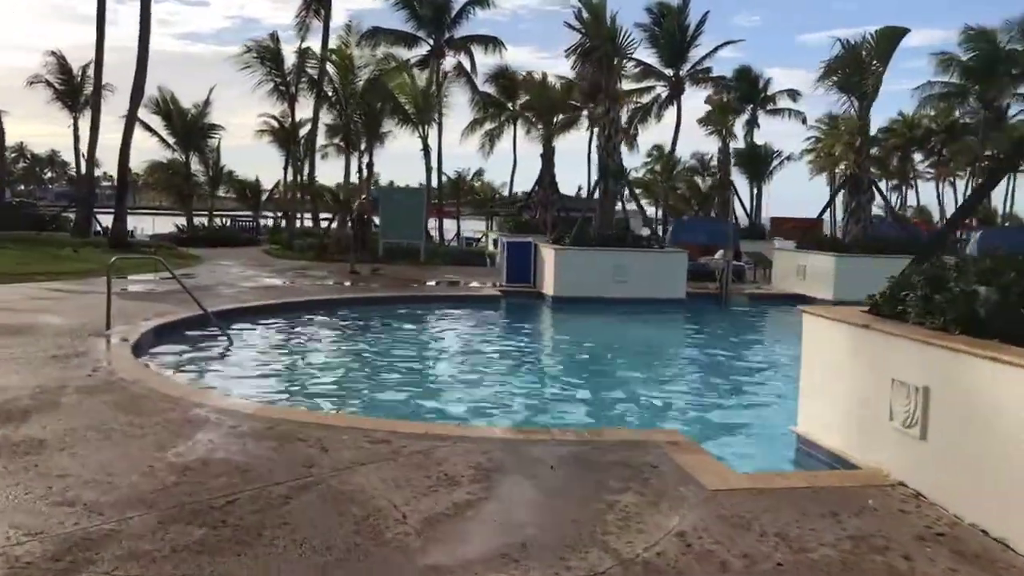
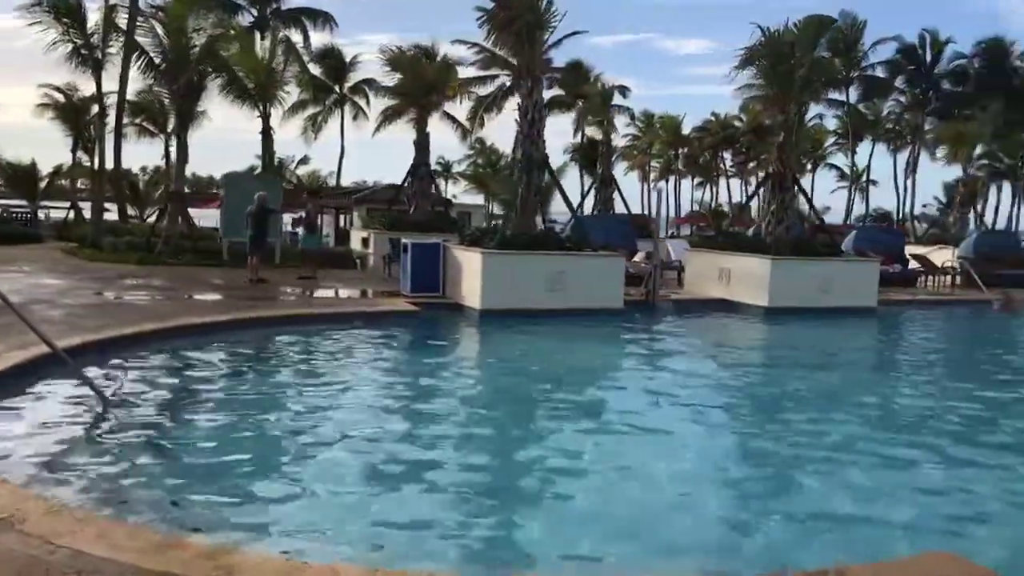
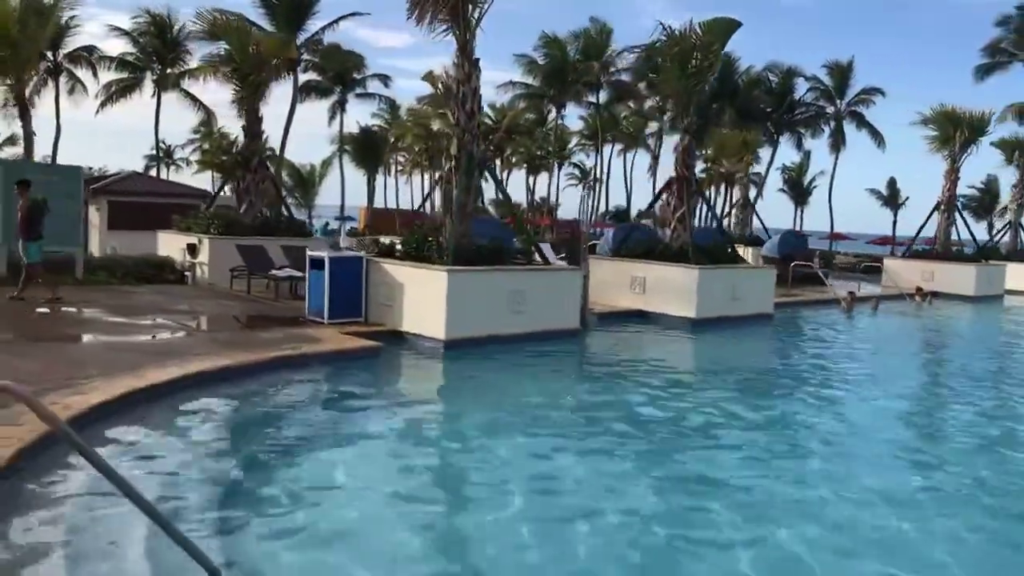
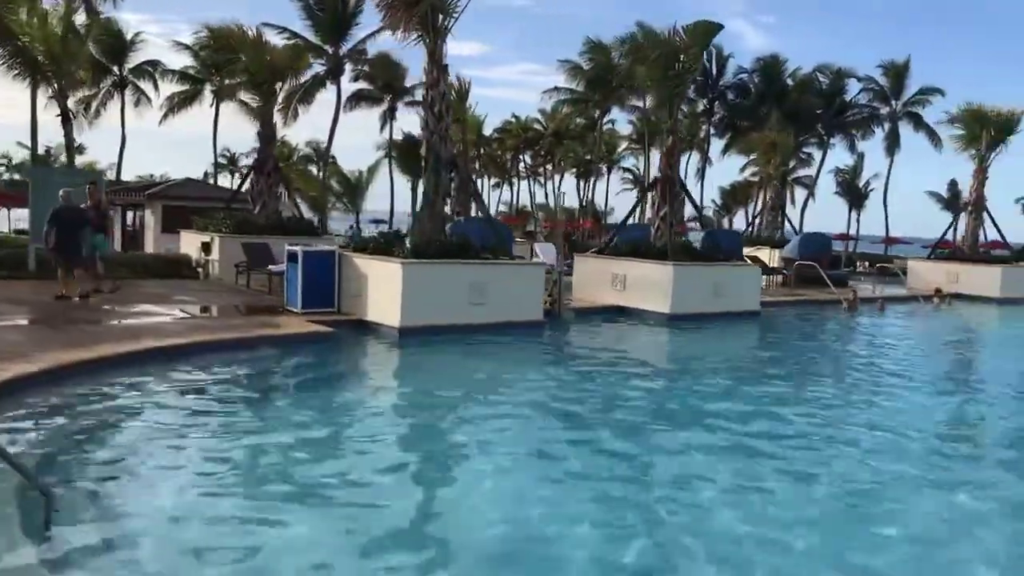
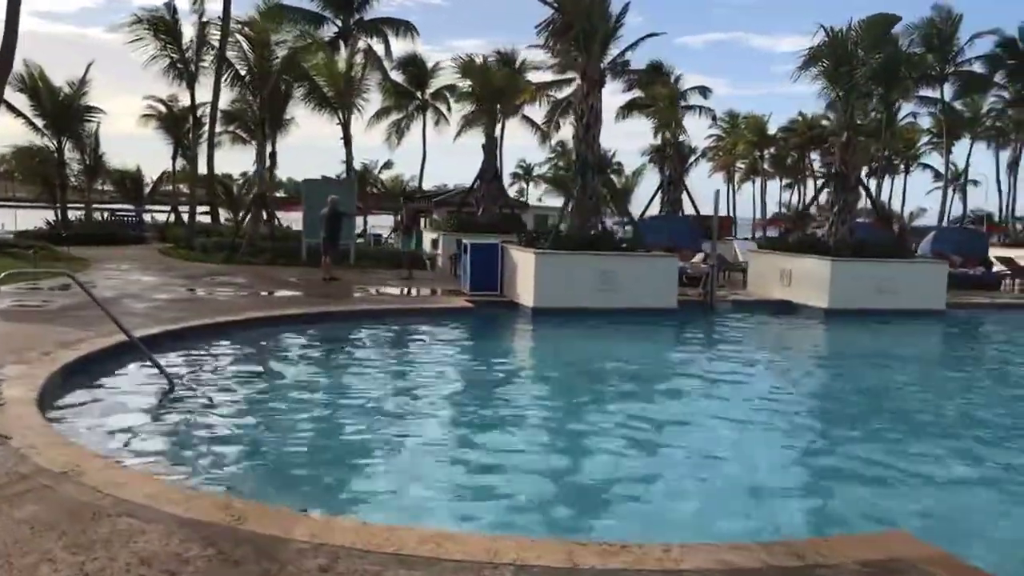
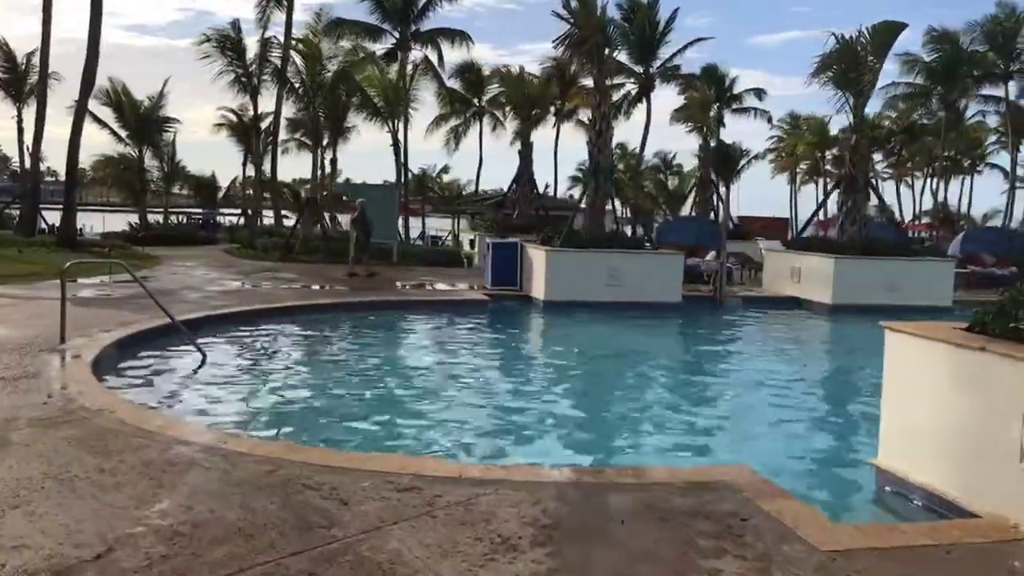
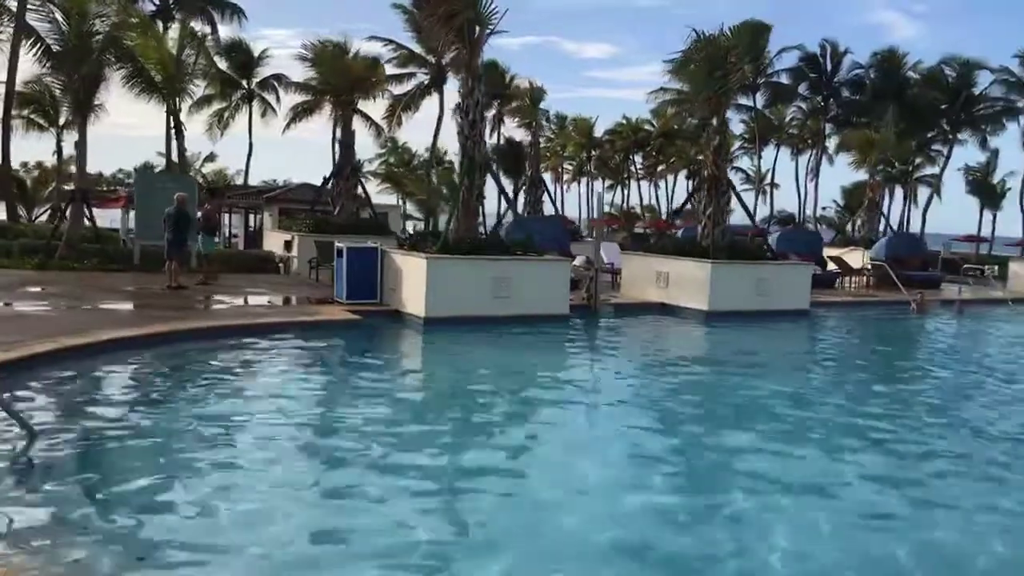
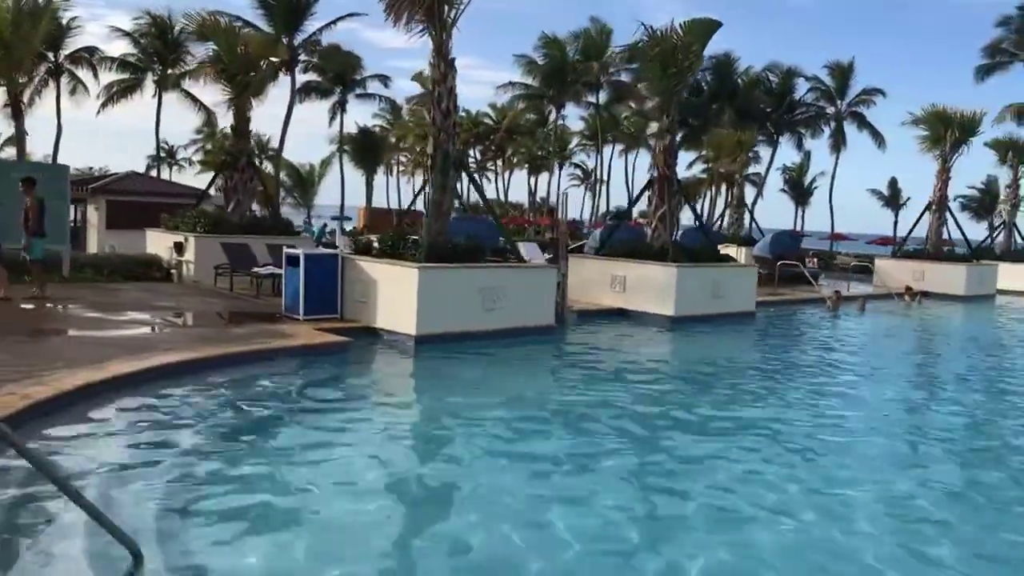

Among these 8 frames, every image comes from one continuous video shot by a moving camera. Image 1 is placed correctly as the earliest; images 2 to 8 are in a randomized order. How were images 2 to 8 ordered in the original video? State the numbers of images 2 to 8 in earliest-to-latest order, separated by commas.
6, 5, 2, 7, 4, 8, 3
